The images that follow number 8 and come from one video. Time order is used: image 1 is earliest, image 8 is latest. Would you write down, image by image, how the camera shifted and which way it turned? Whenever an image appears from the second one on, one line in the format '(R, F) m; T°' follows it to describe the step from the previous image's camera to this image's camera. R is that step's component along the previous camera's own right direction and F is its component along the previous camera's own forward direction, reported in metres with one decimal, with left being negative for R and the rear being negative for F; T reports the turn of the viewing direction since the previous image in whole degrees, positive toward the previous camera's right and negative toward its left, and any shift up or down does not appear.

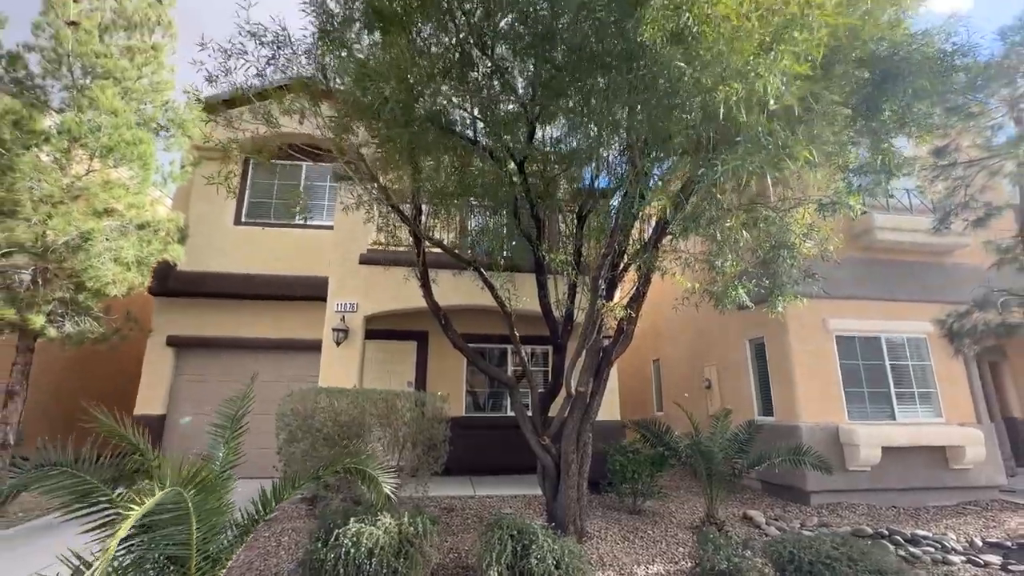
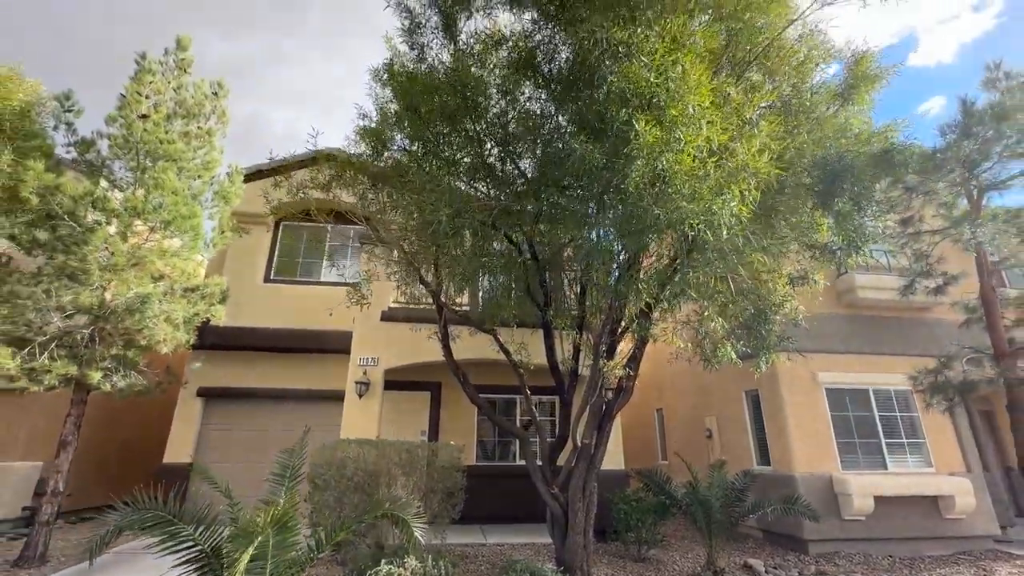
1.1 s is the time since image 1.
(-0.1, -0.8) m; -1°
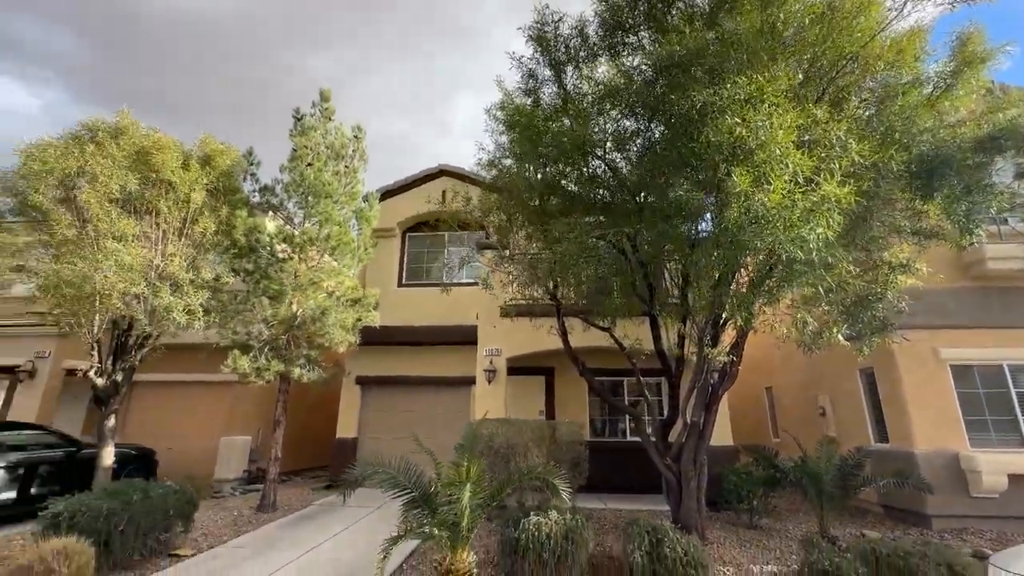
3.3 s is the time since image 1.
(-0.2, -1.2) m; -11°
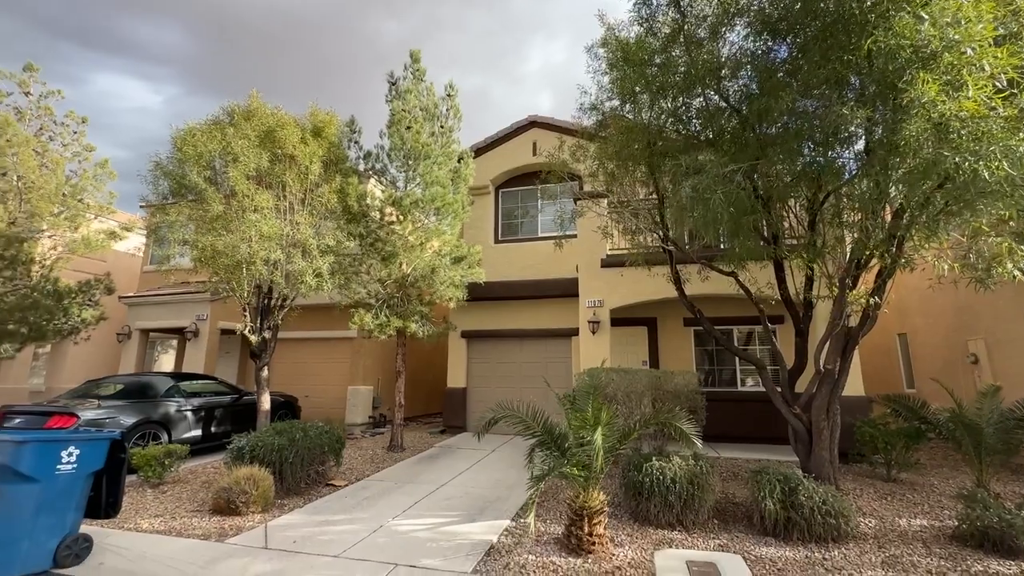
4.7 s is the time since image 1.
(-0.5, 0.0) m; -10°
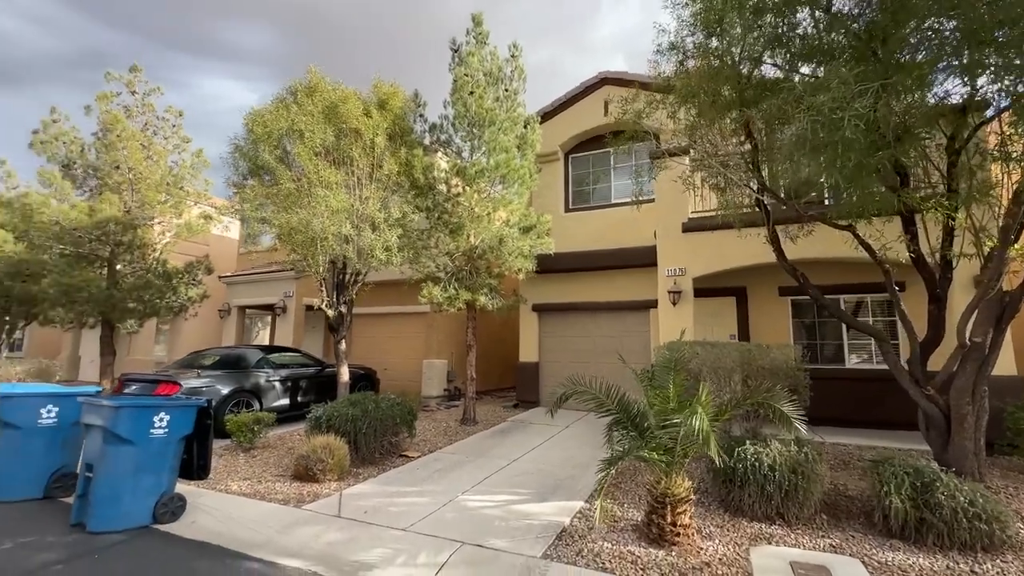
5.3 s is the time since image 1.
(+0.1, +0.5) m; -9°
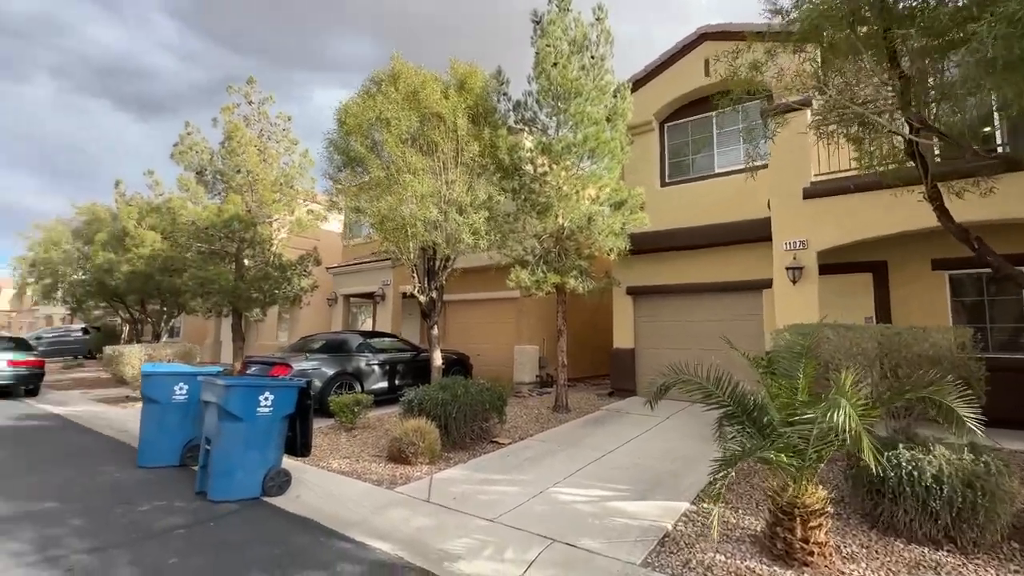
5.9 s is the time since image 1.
(0.0, +0.4) m; -11°
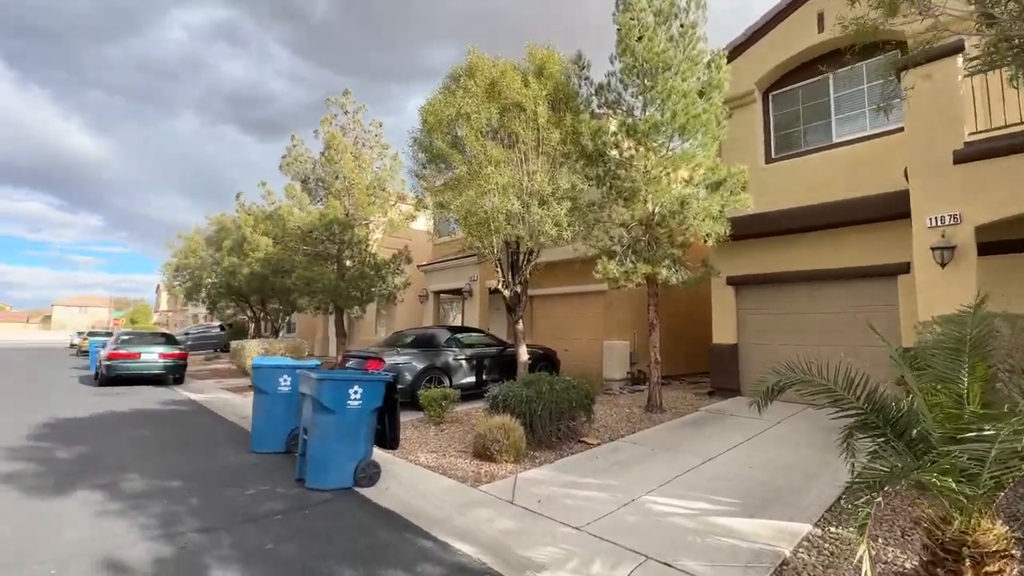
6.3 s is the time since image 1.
(+0.1, +0.3) m; -11°
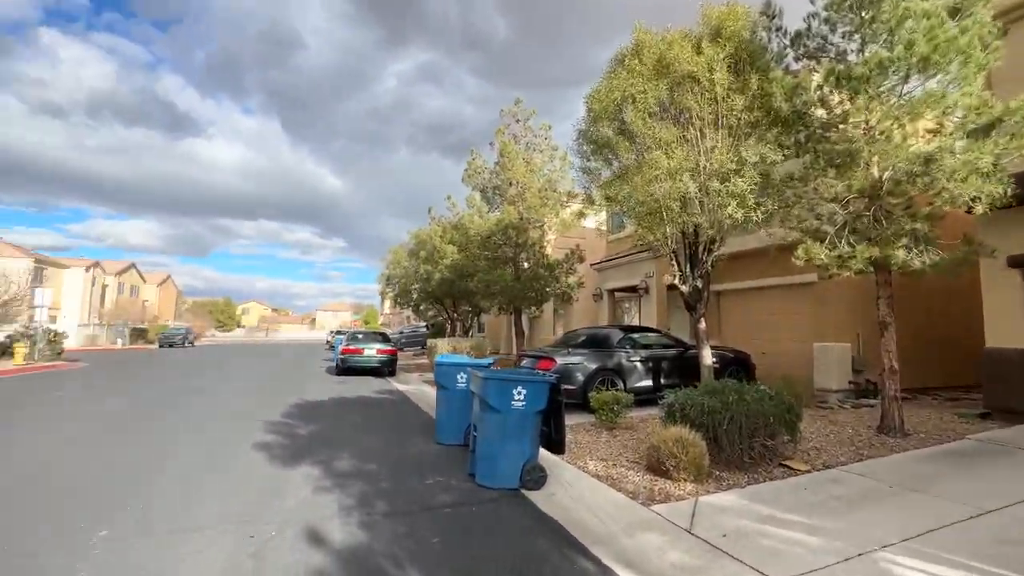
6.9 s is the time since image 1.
(+0.2, +0.5) m; -22°
